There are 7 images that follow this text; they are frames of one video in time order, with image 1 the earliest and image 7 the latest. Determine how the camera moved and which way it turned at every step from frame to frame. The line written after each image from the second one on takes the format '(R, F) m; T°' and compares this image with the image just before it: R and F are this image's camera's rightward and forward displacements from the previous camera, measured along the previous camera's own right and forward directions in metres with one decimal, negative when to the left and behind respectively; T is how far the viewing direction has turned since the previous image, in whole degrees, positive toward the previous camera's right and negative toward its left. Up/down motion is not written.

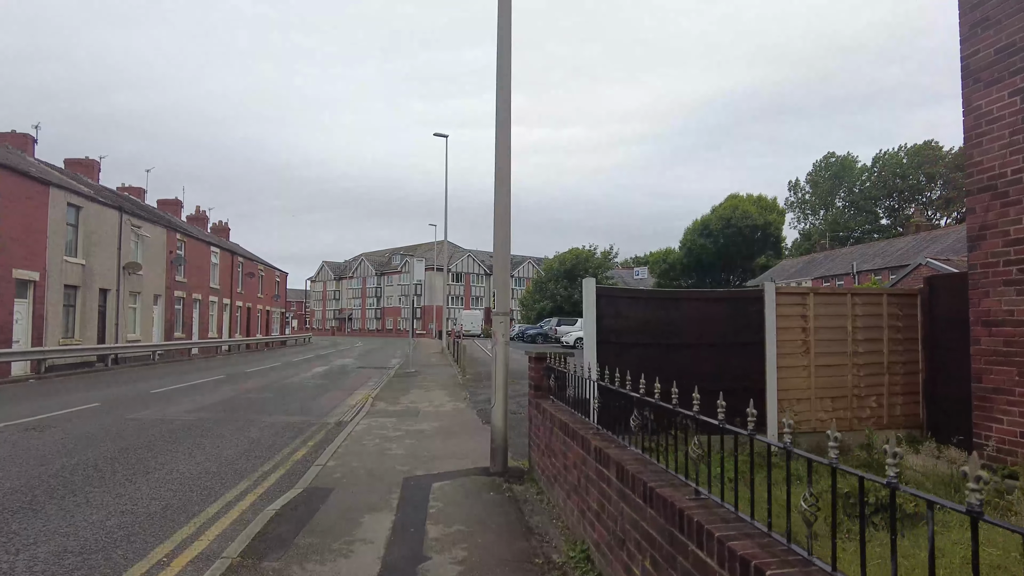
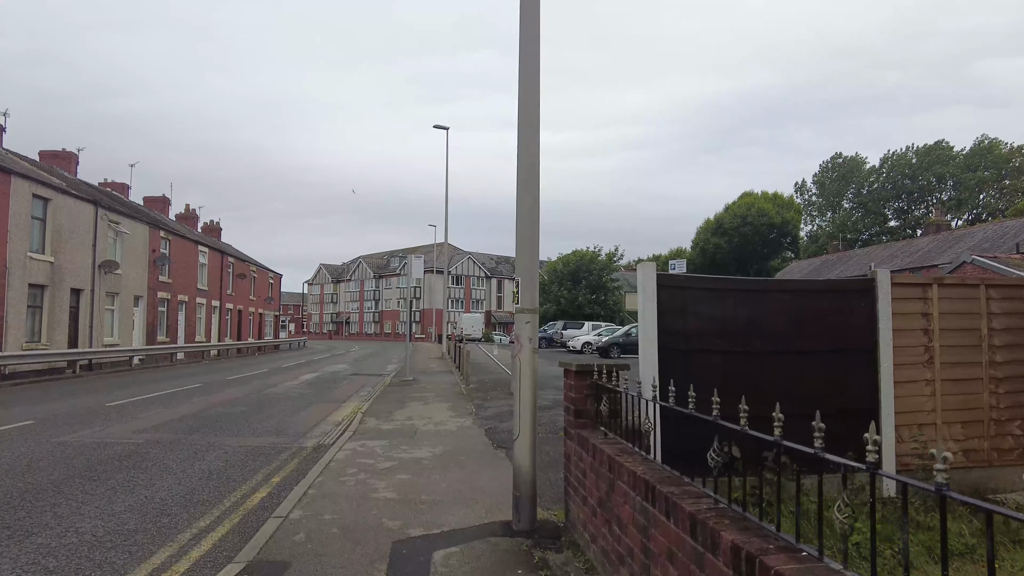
(-0.2, +1.8) m; 0°
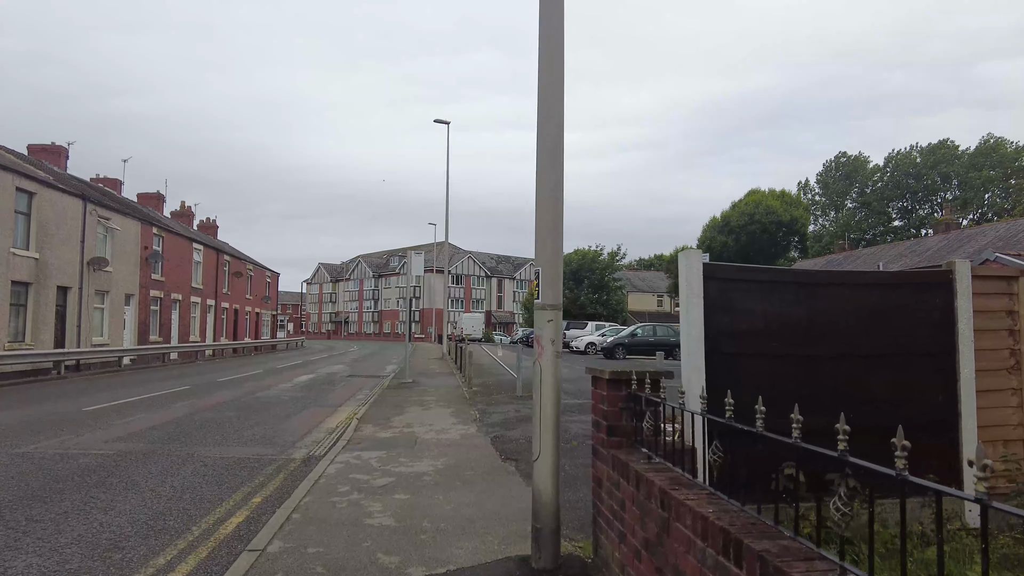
(-0.1, +0.8) m; 0°
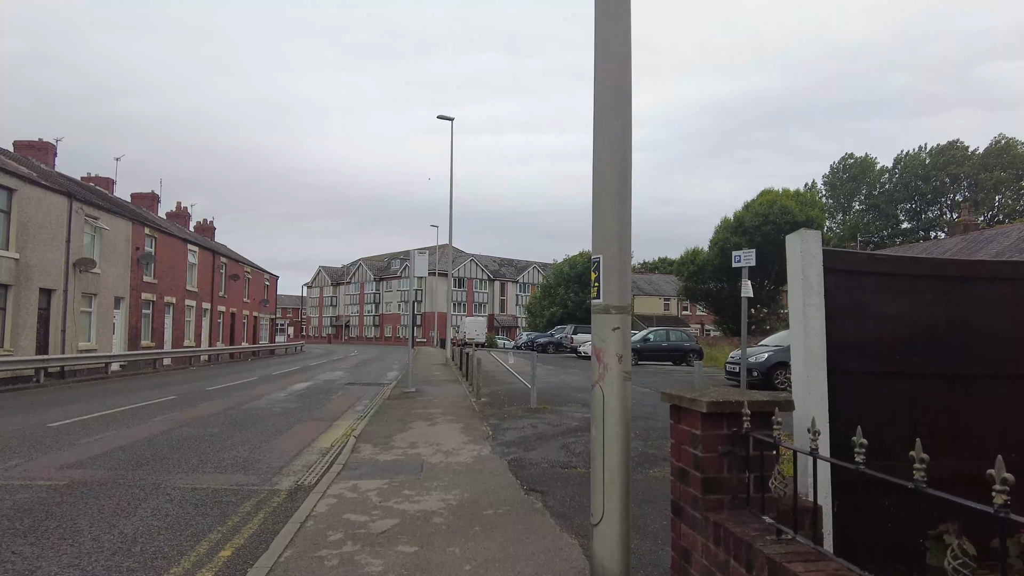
(-0.2, +1.2) m; 0°
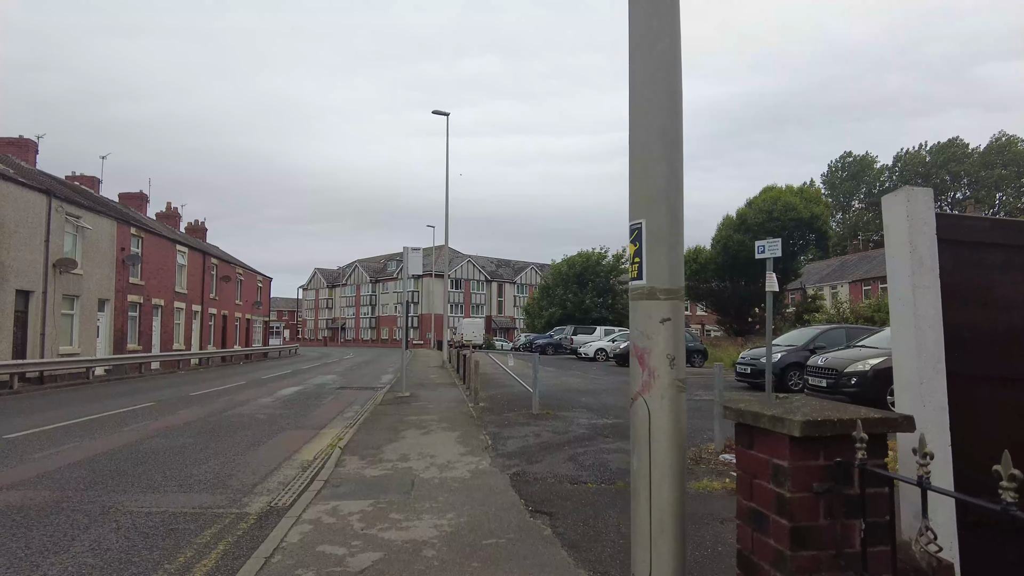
(0.0, +0.8) m; 0°
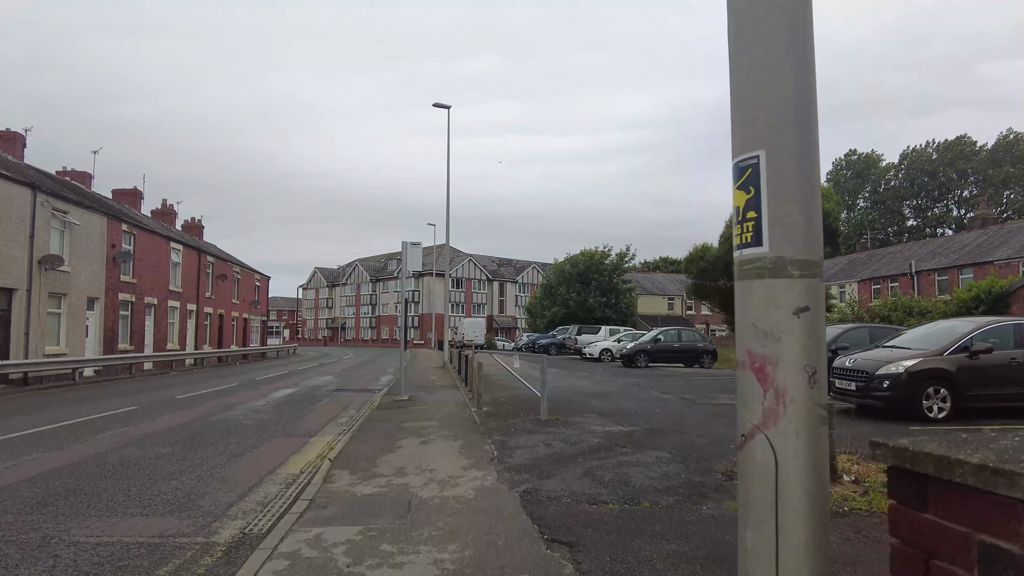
(-0.1, +0.8) m; 0°
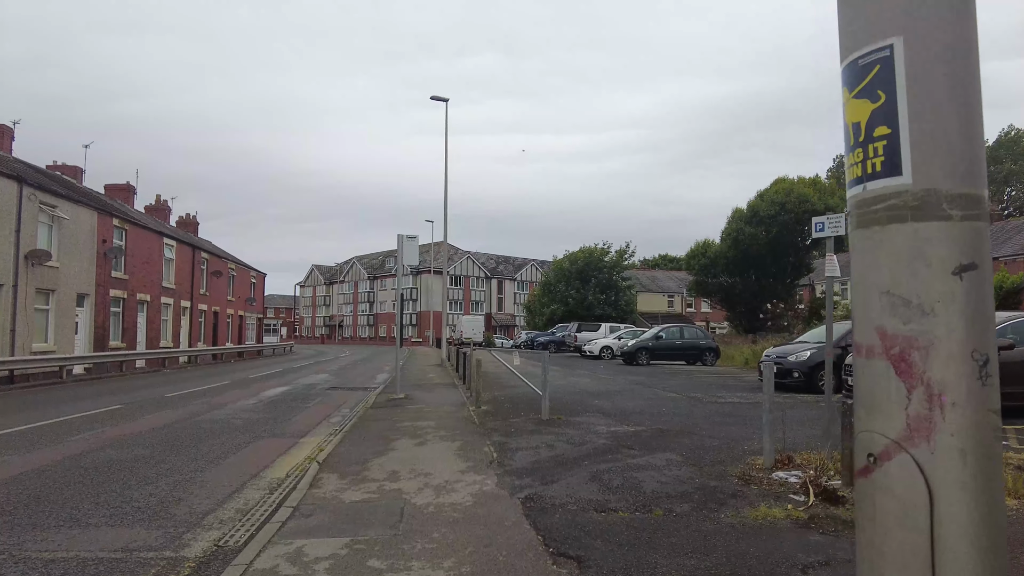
(0.0, +0.5) m; 0°
